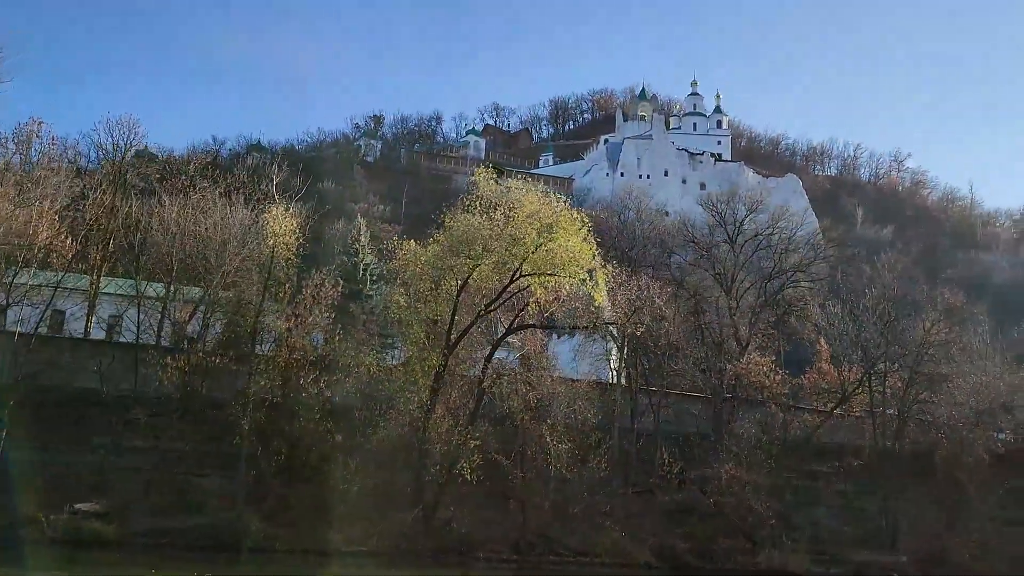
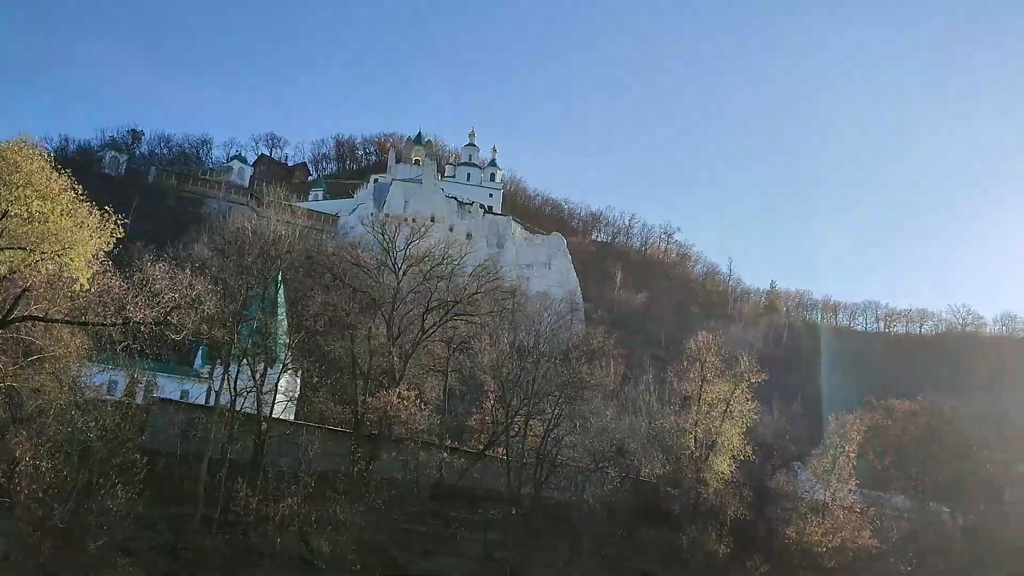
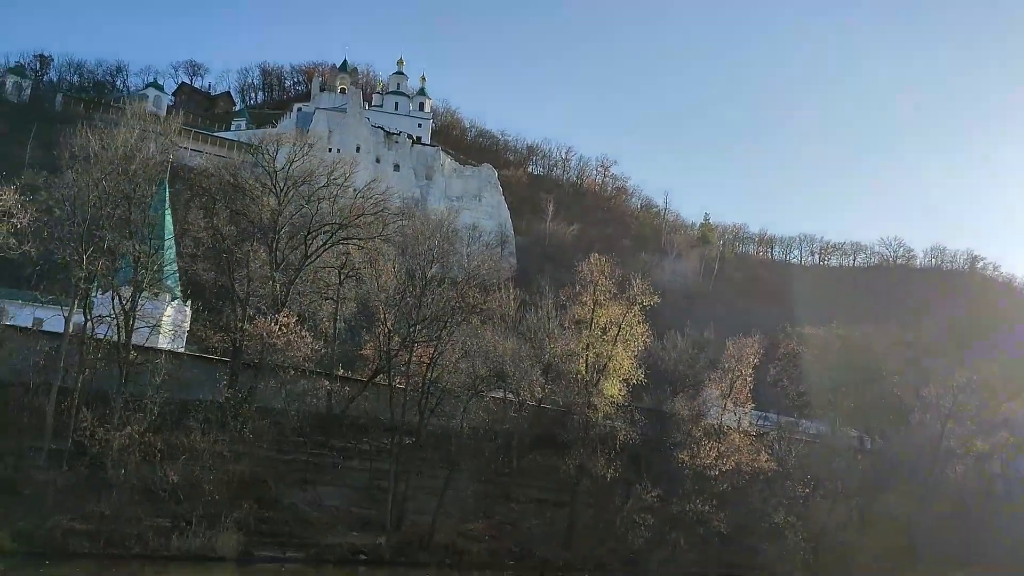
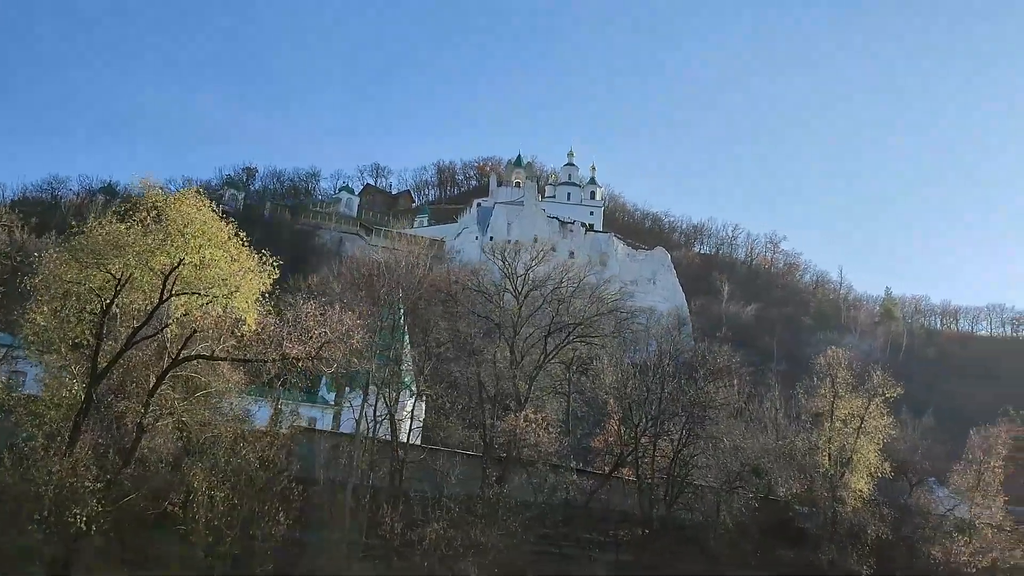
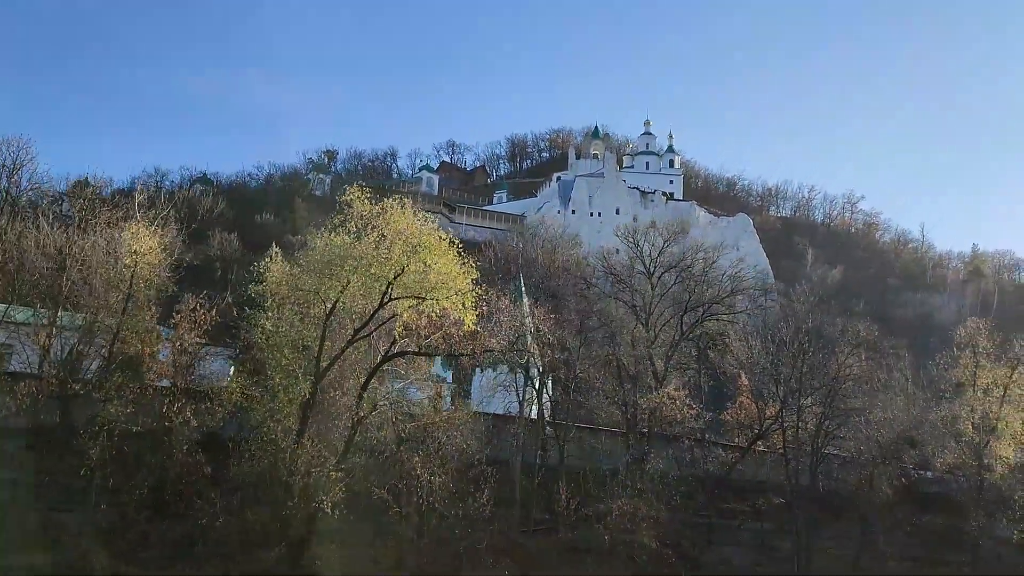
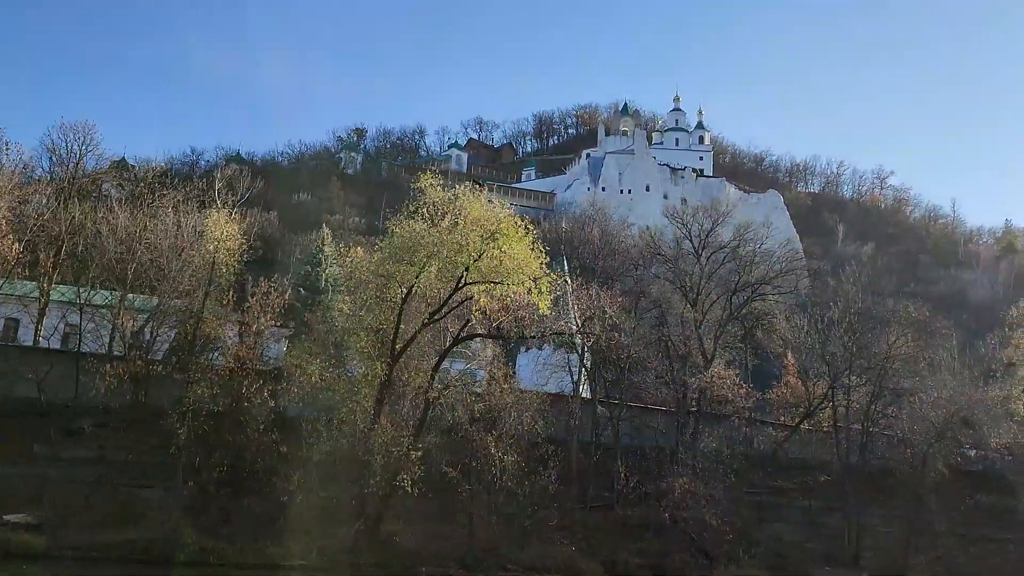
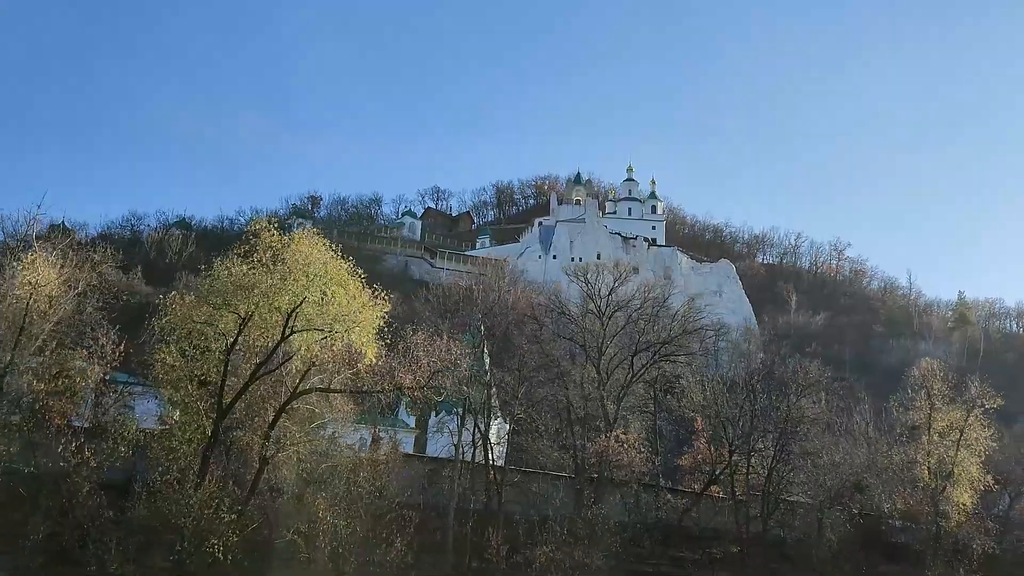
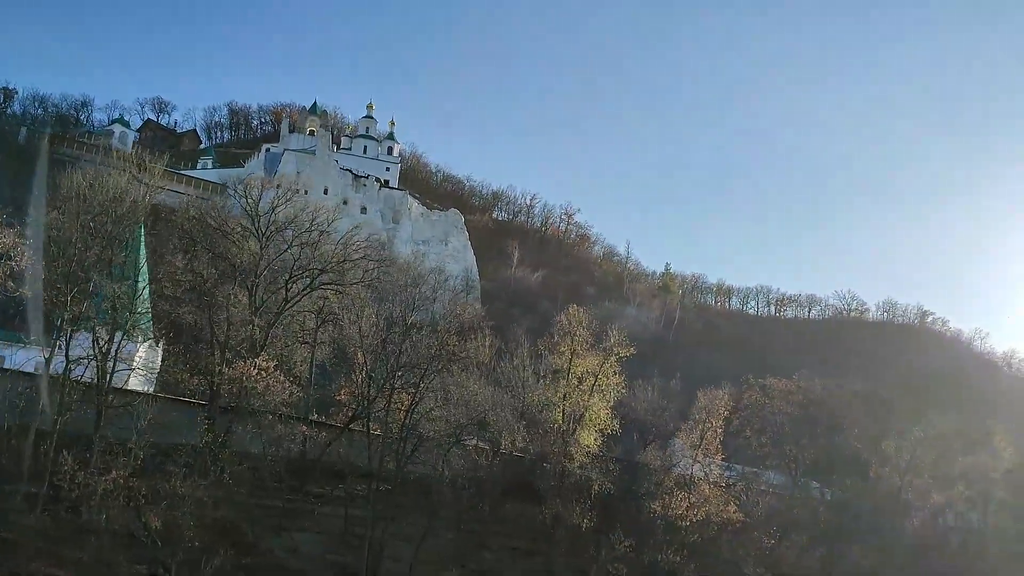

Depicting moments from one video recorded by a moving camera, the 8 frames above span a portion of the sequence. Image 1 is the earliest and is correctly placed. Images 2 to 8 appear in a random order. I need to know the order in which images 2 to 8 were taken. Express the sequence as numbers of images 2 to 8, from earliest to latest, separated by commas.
6, 5, 7, 4, 2, 8, 3
